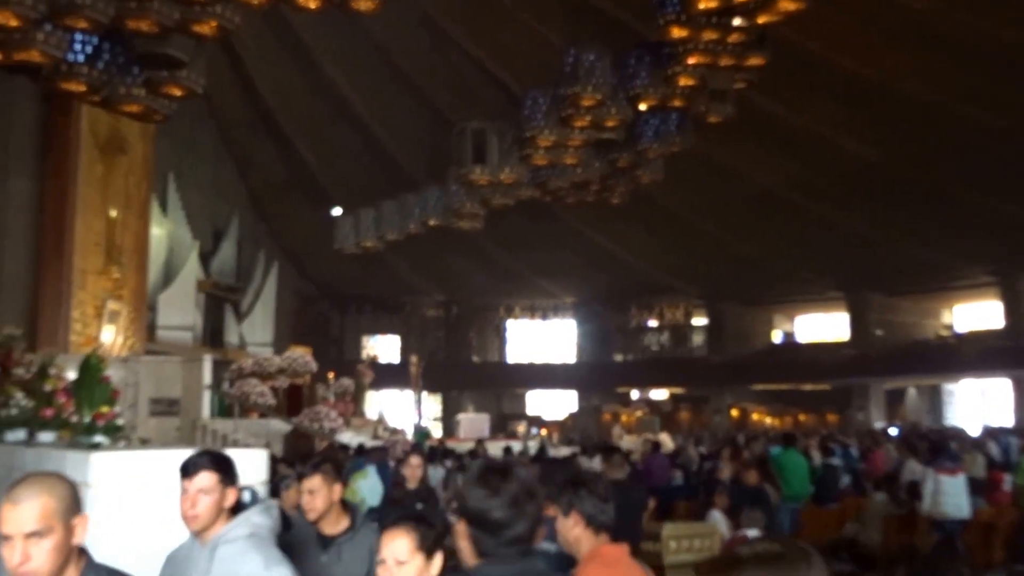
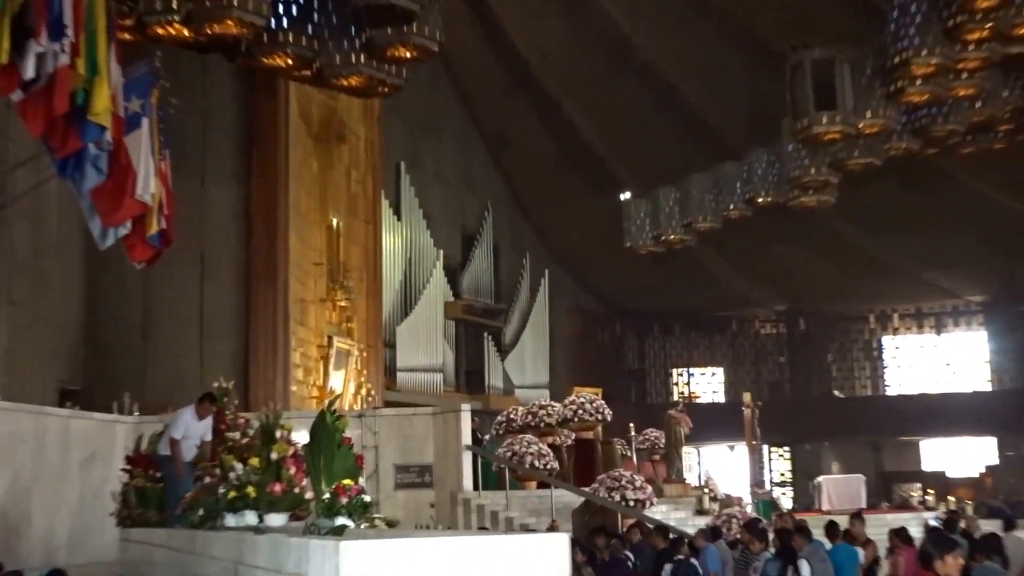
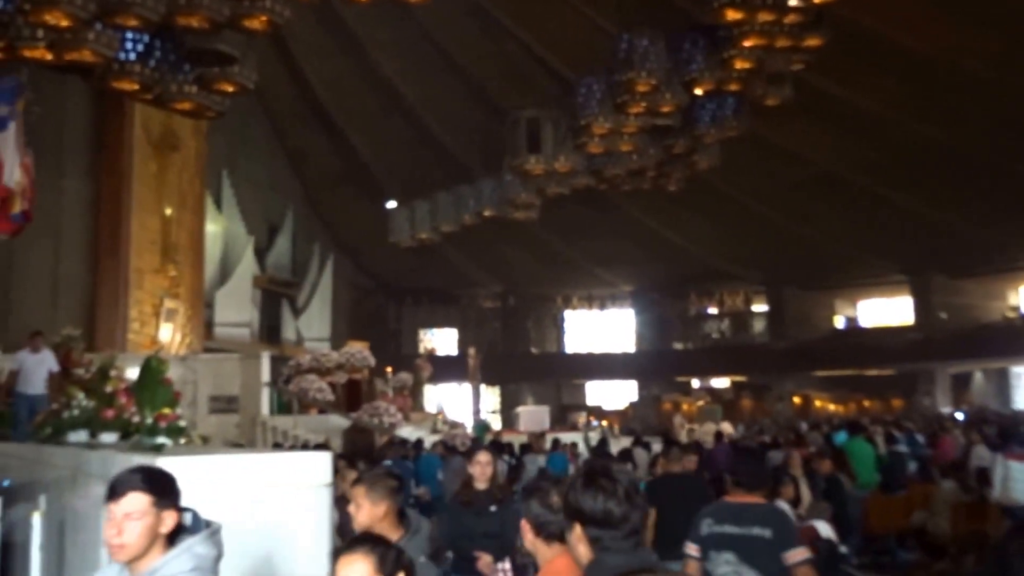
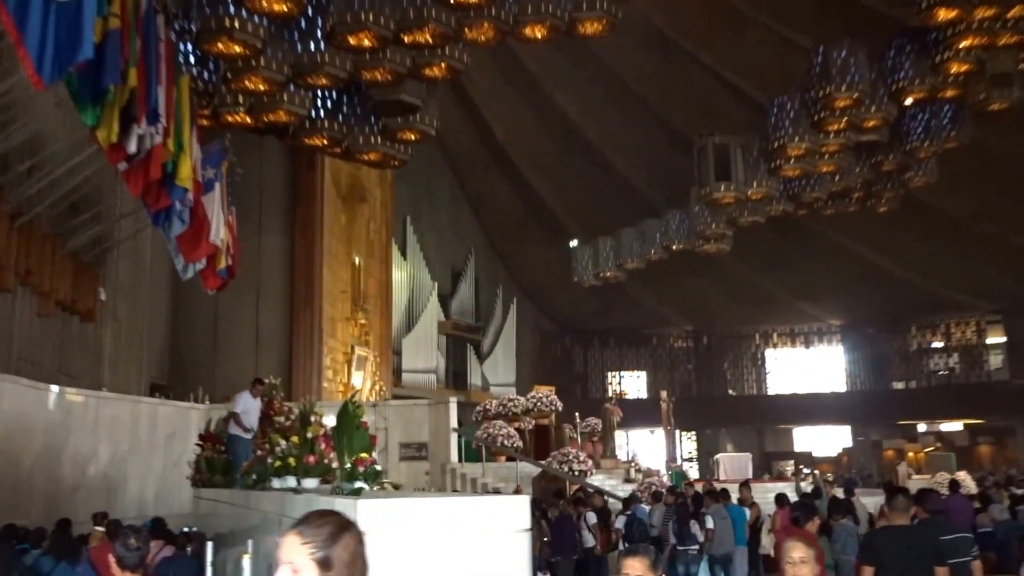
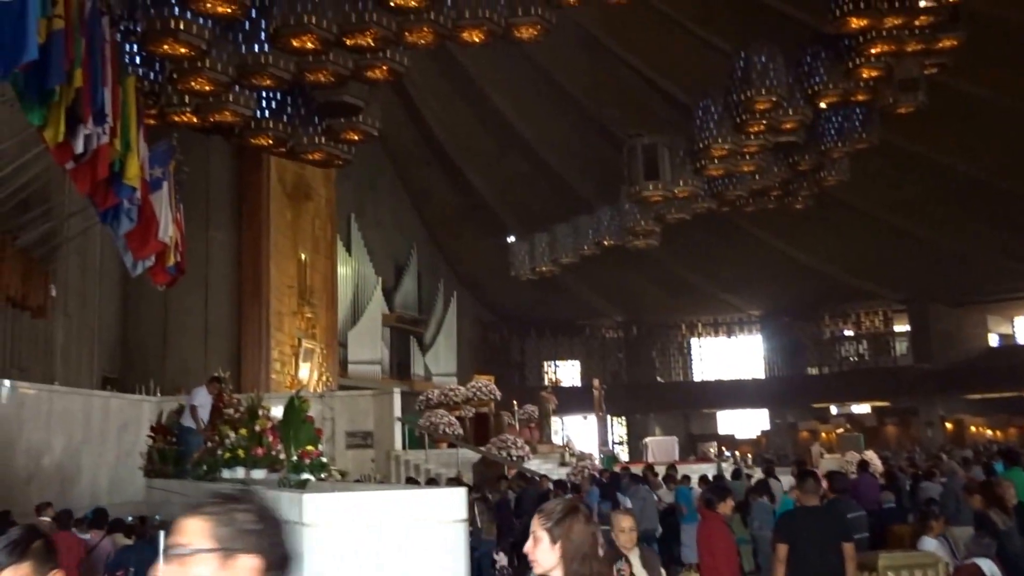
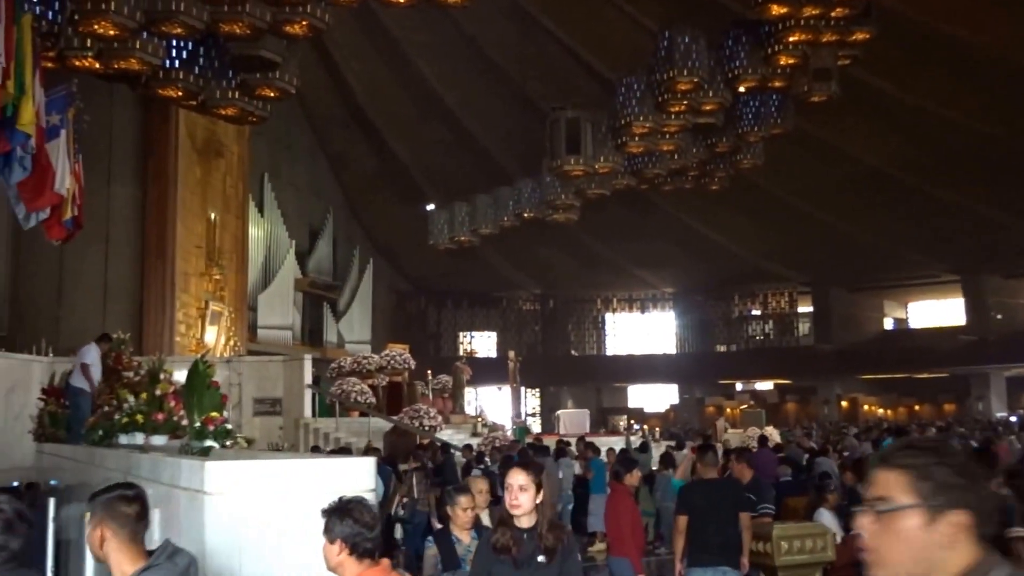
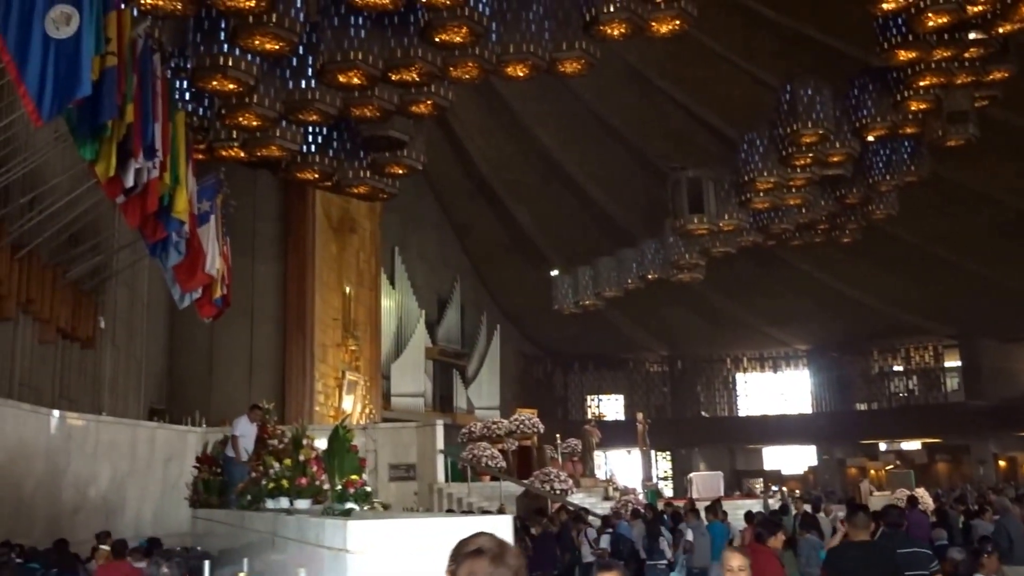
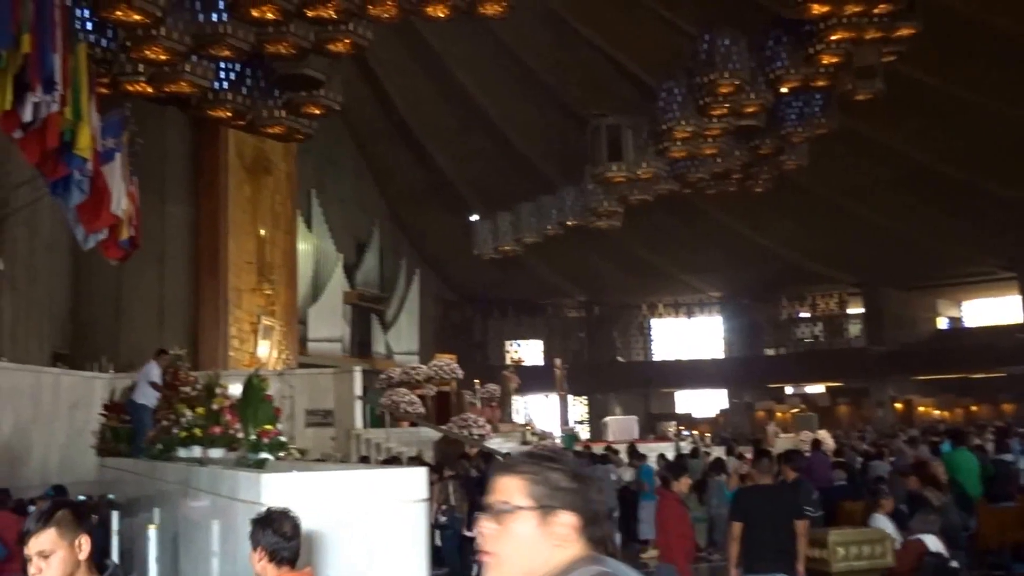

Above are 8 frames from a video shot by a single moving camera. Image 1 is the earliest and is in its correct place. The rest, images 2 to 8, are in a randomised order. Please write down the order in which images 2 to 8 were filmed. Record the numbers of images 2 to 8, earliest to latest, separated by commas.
3, 6, 8, 5, 7, 4, 2
